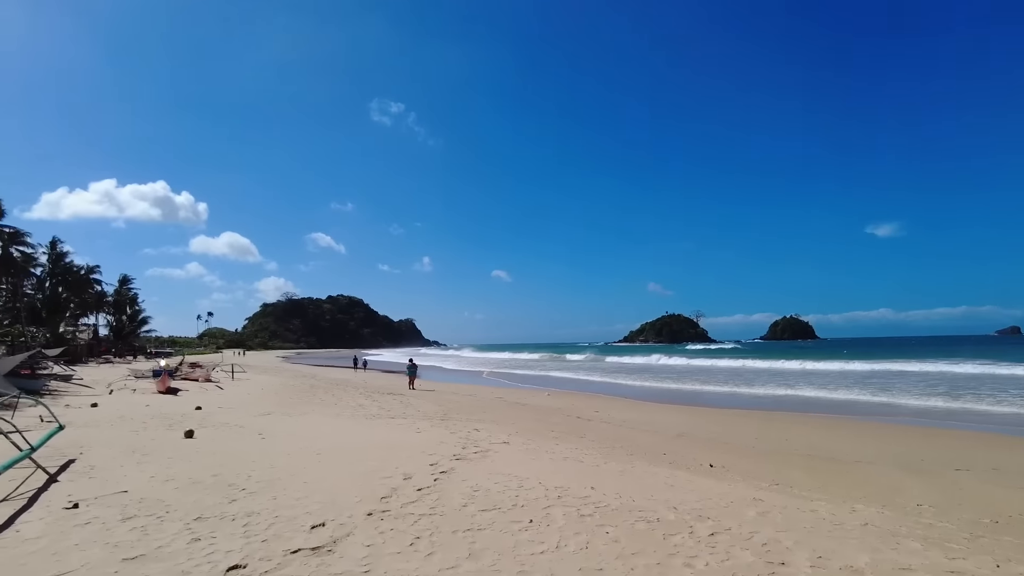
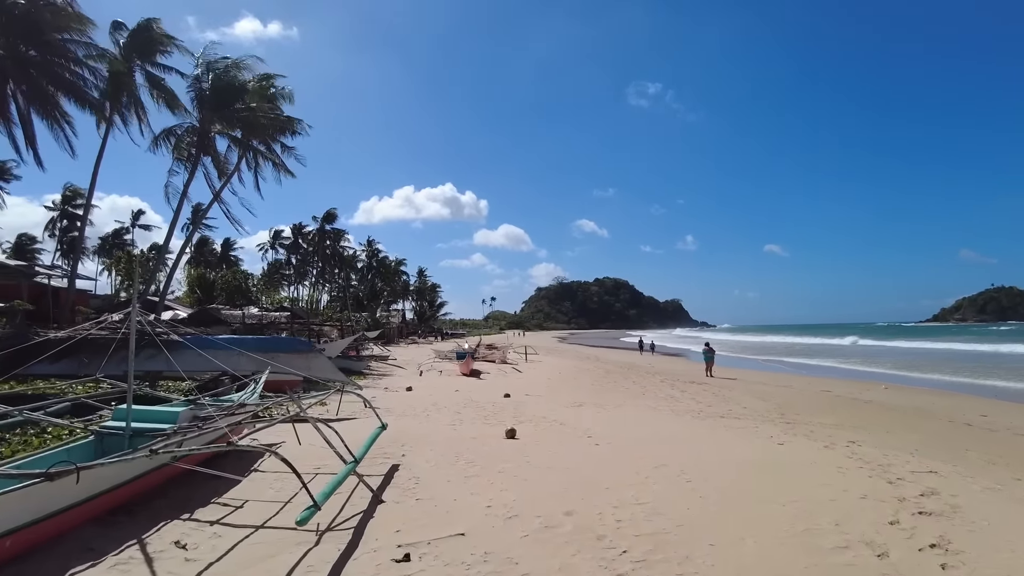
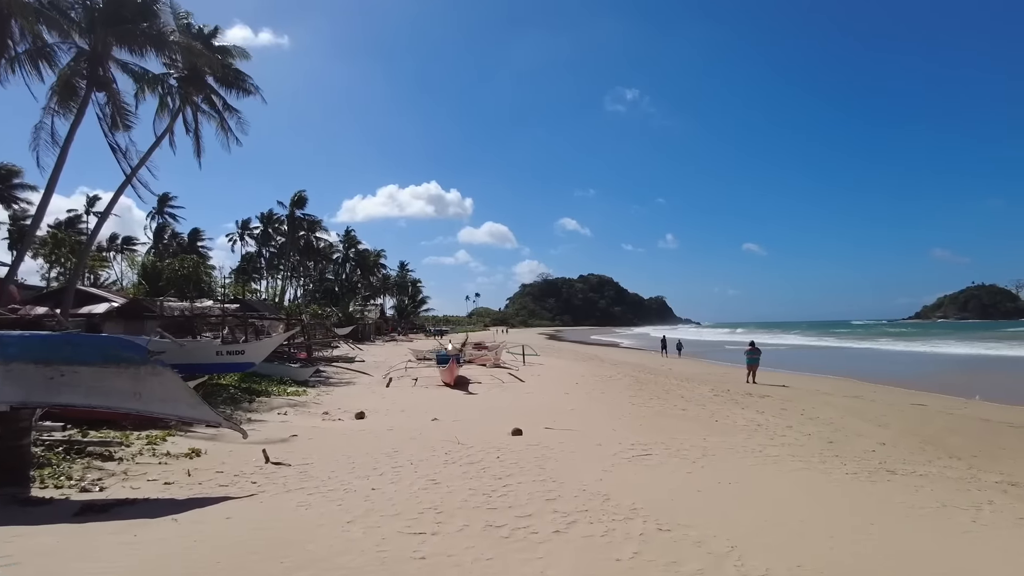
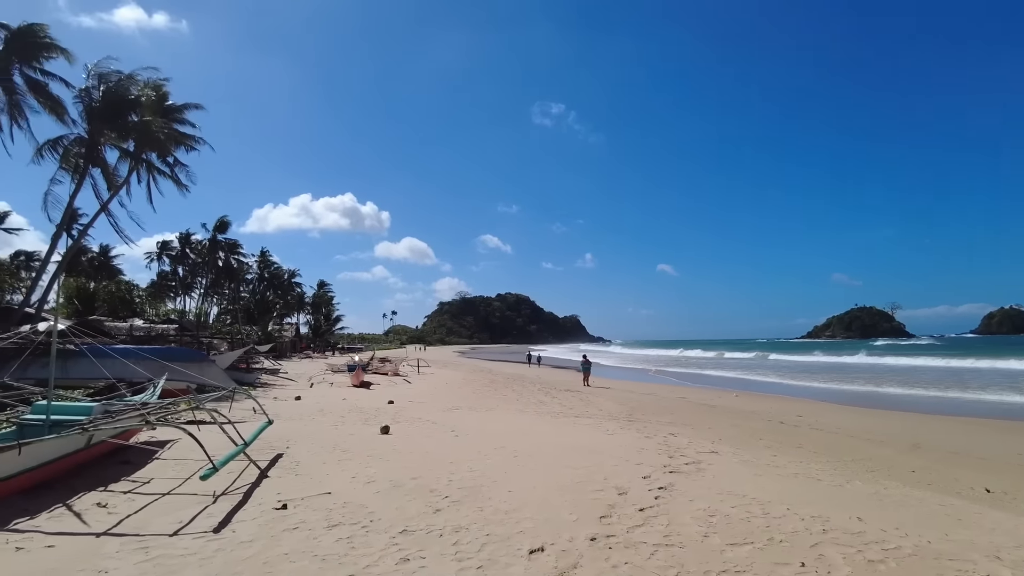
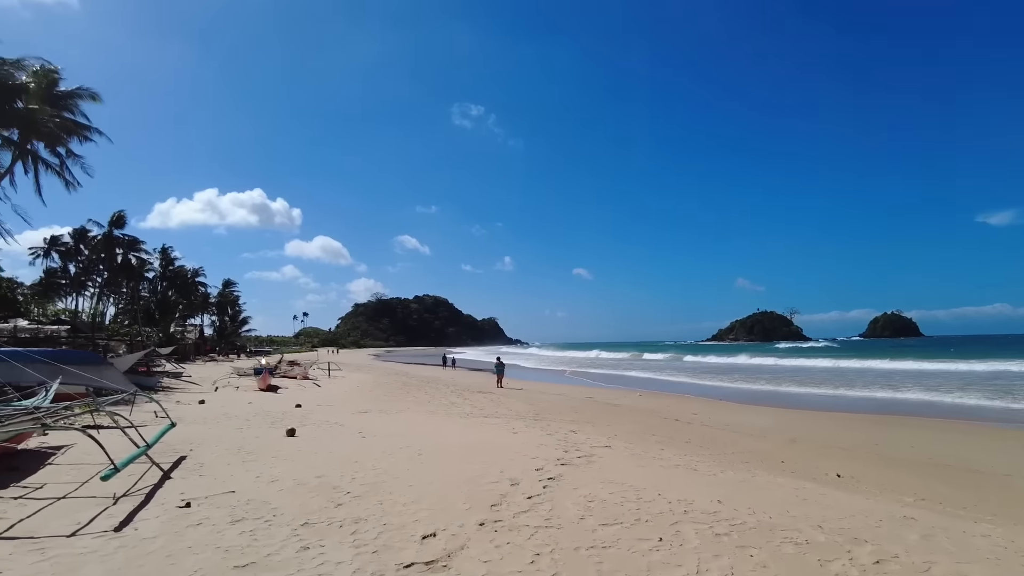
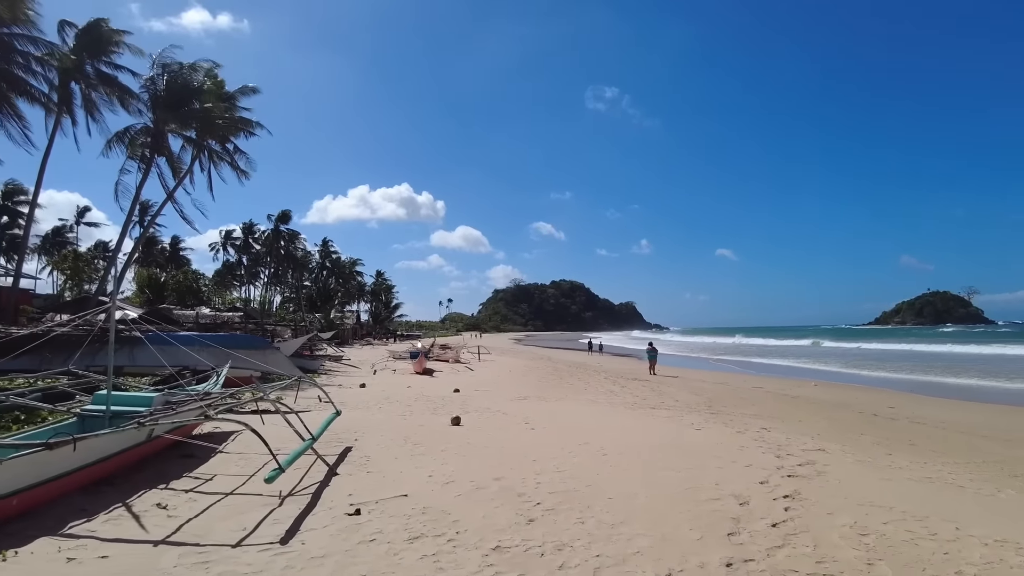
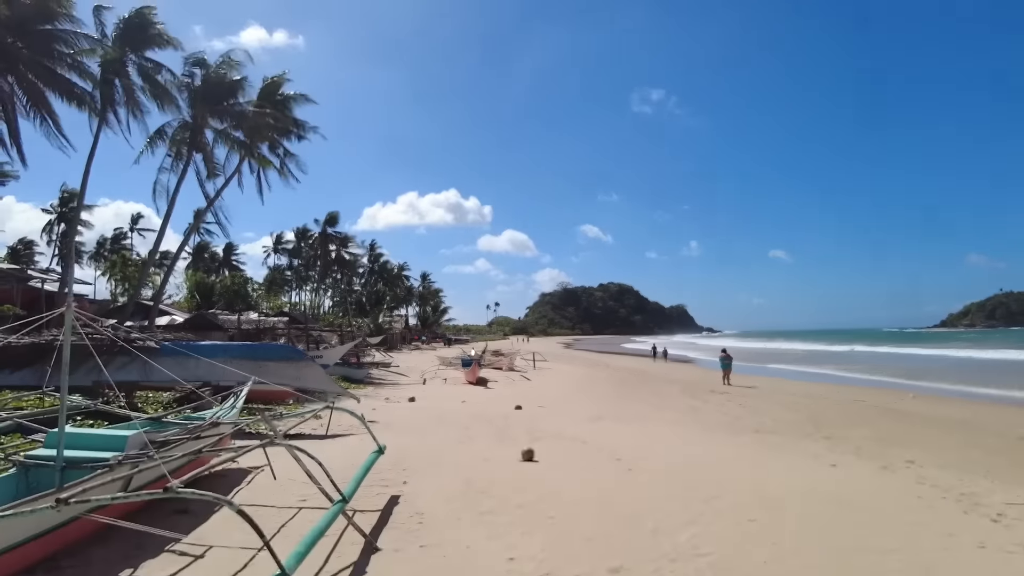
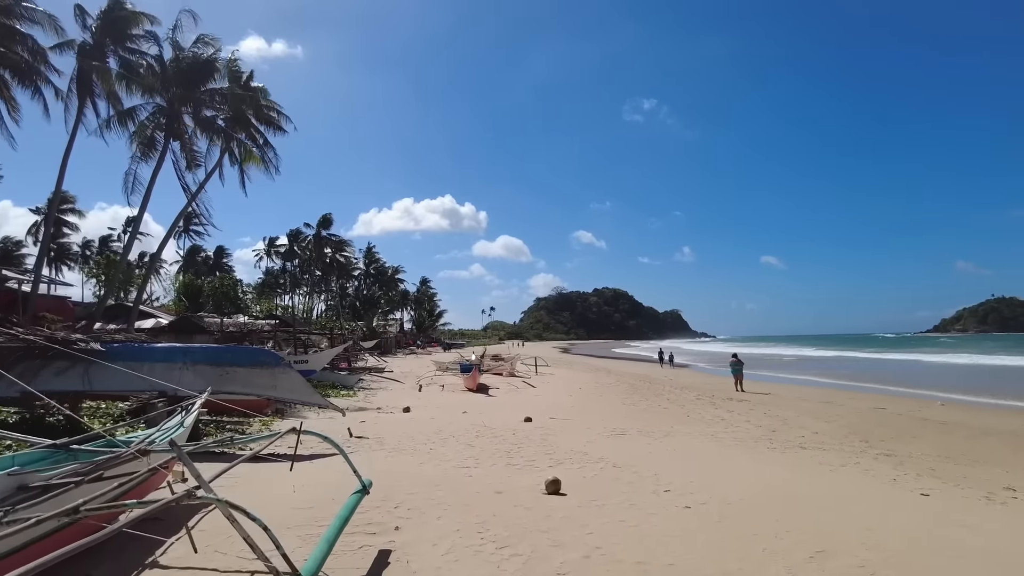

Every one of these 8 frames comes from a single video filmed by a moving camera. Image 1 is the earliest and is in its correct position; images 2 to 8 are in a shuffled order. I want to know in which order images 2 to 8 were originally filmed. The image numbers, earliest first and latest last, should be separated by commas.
5, 4, 6, 2, 7, 8, 3
